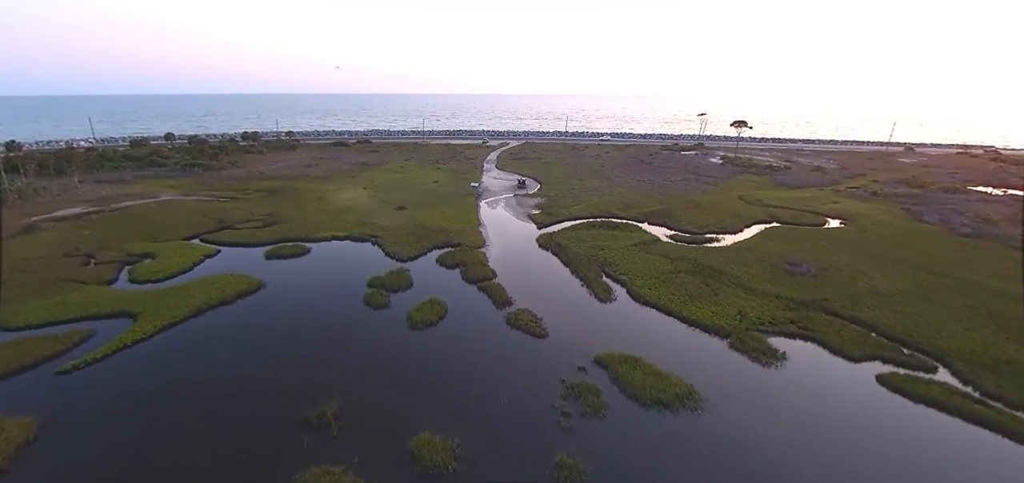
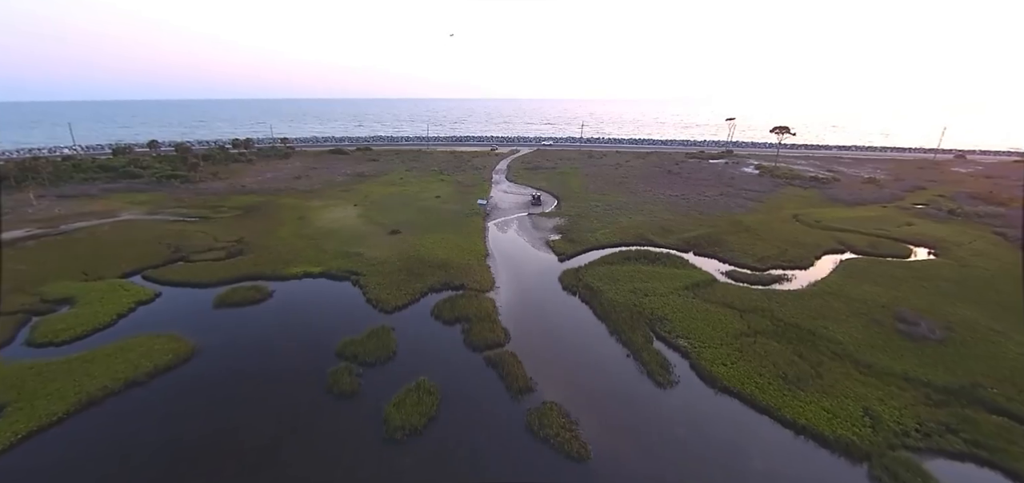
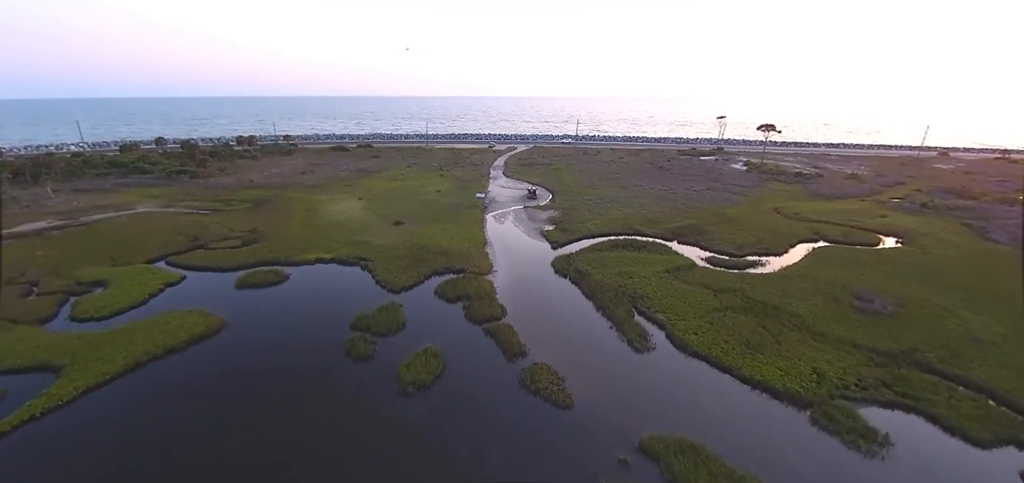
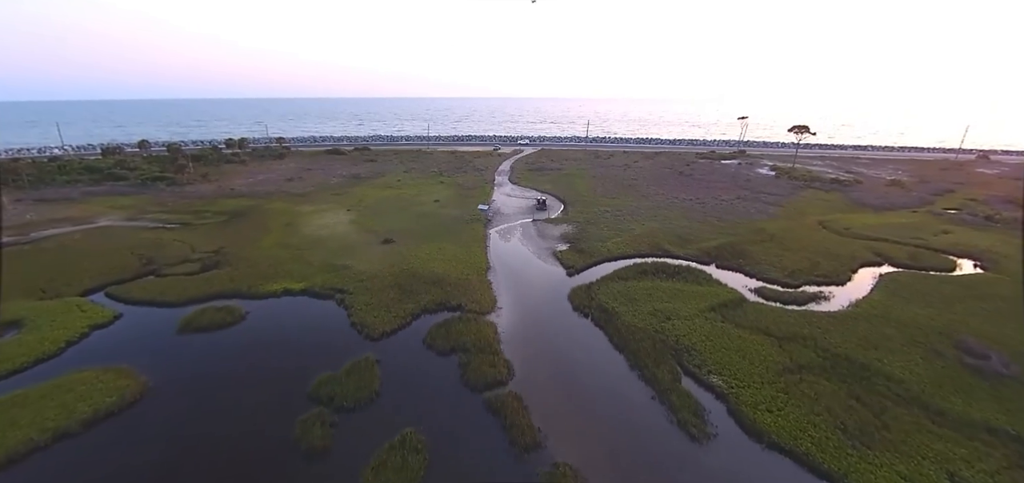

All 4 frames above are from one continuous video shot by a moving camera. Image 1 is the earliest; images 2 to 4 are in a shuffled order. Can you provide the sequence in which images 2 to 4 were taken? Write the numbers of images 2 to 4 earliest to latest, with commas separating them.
3, 2, 4
